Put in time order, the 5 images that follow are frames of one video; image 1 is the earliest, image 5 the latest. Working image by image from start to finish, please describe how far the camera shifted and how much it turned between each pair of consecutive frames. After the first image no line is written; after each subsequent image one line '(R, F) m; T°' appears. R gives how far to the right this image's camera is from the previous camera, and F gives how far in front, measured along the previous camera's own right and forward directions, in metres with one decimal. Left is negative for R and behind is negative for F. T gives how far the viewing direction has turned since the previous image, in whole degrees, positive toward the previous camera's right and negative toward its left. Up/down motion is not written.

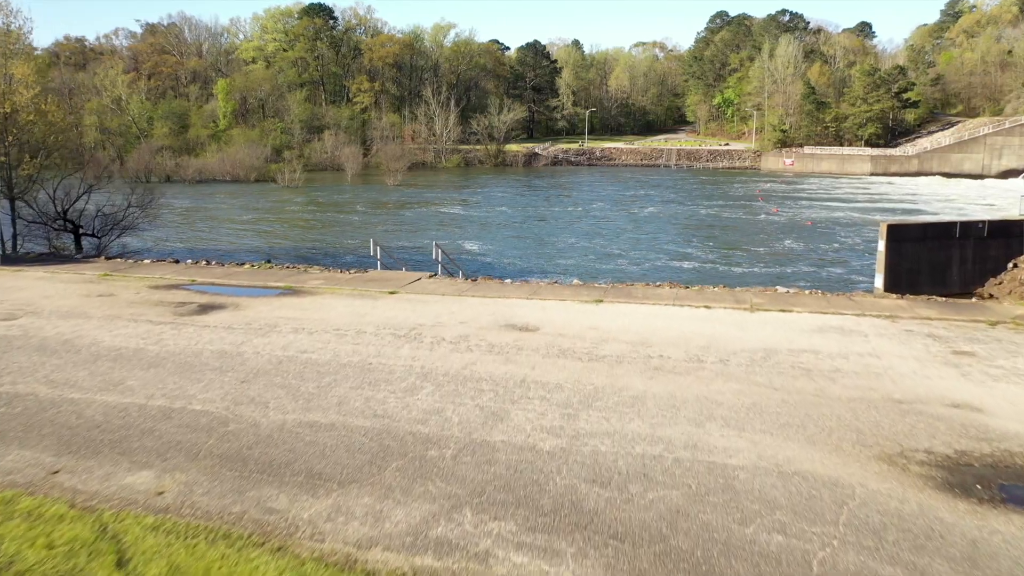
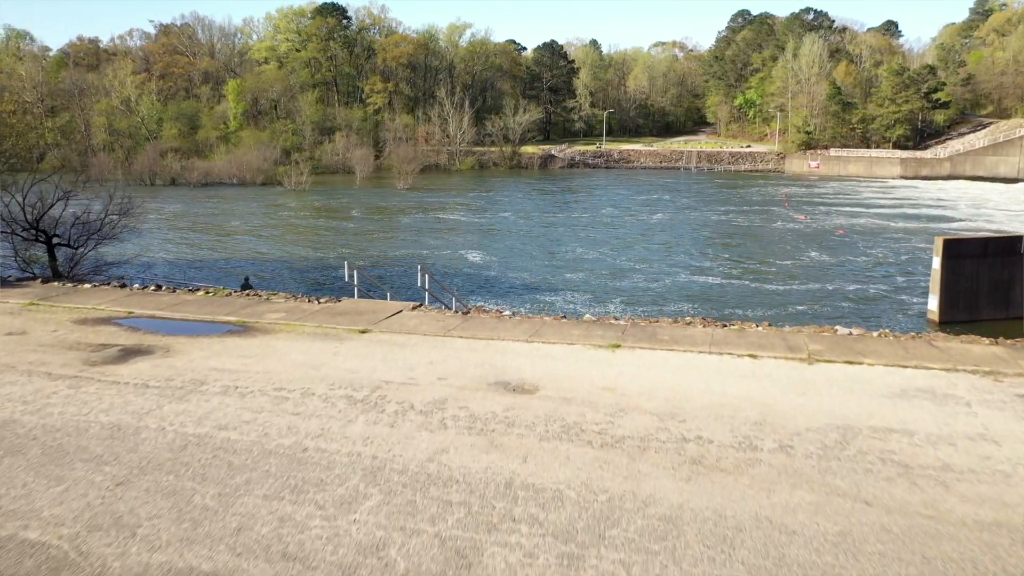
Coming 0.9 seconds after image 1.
(+0.3, +2.6) m; -1°
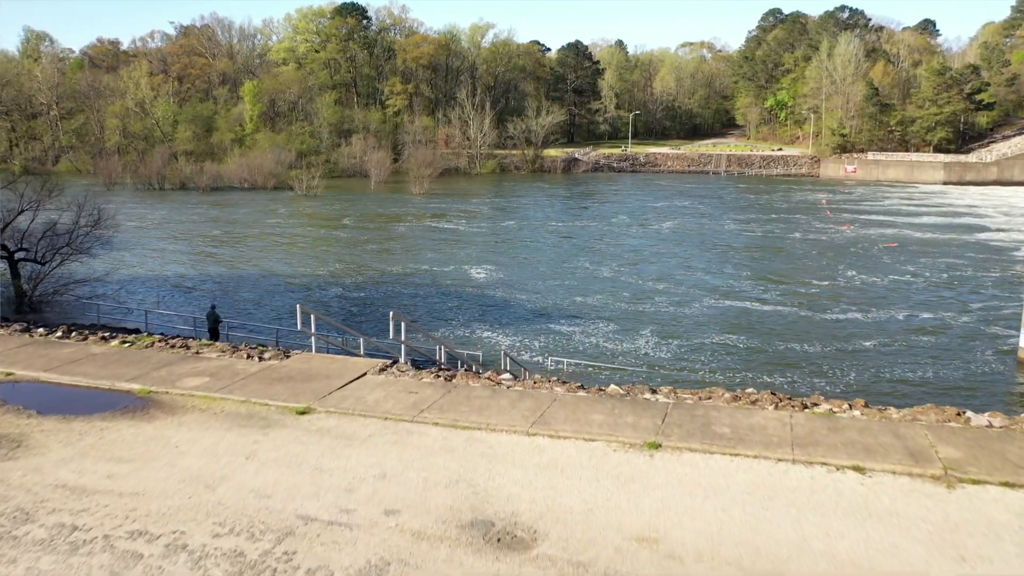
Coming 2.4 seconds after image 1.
(+0.3, +3.3) m; -2°
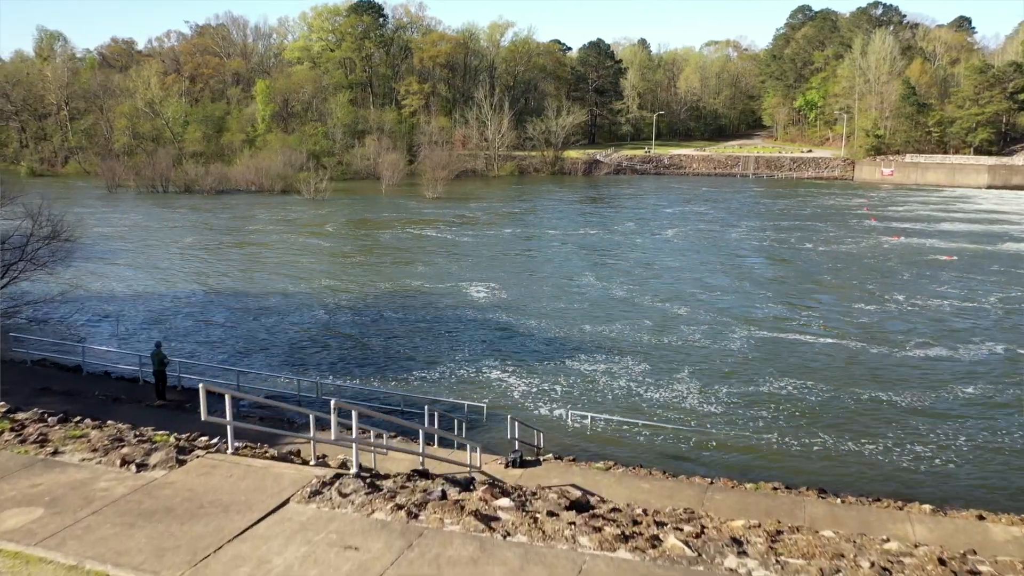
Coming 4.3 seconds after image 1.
(+0.1, +3.5) m; -1°
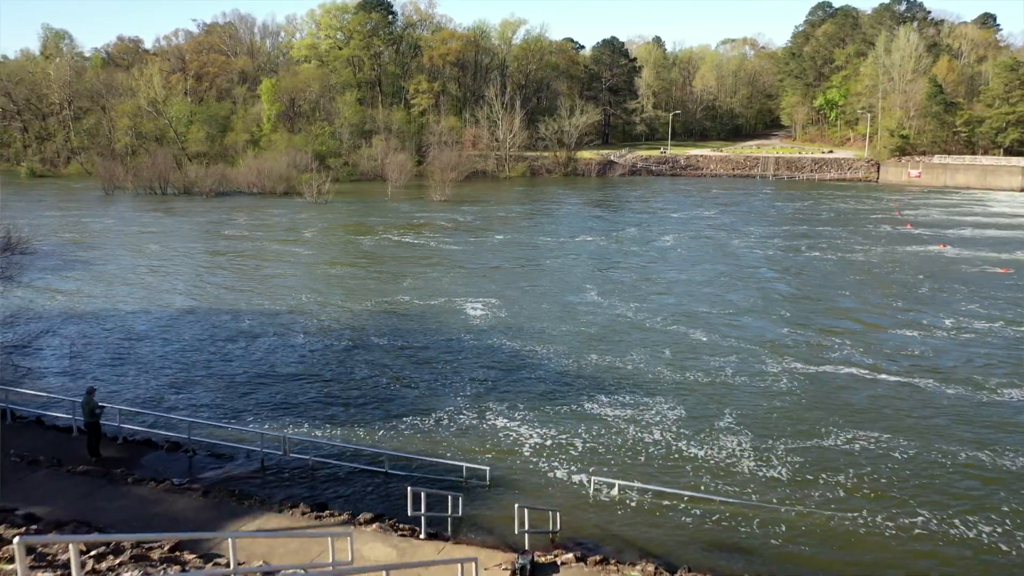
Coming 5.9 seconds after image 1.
(0.0, +2.8) m; -1°
